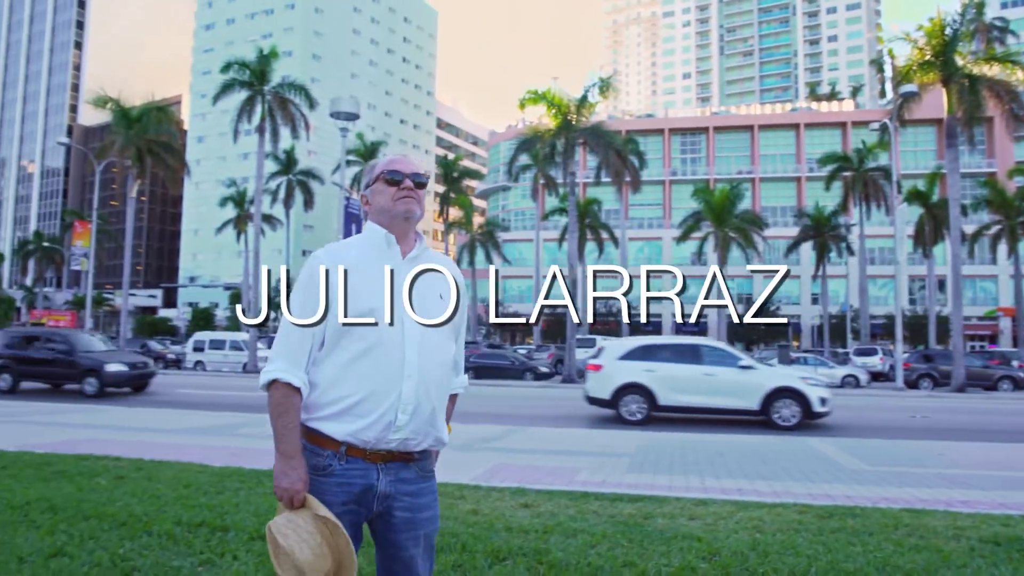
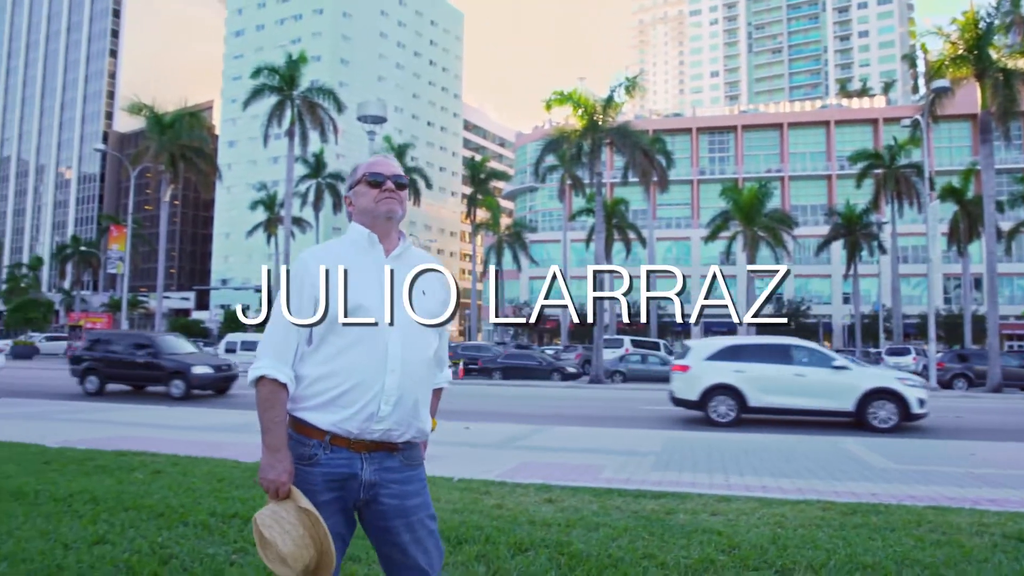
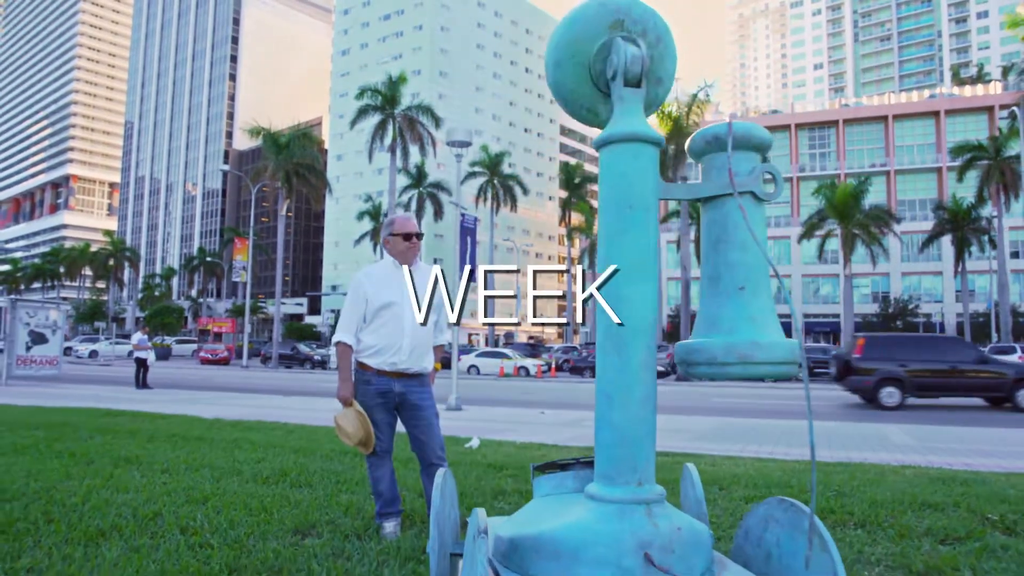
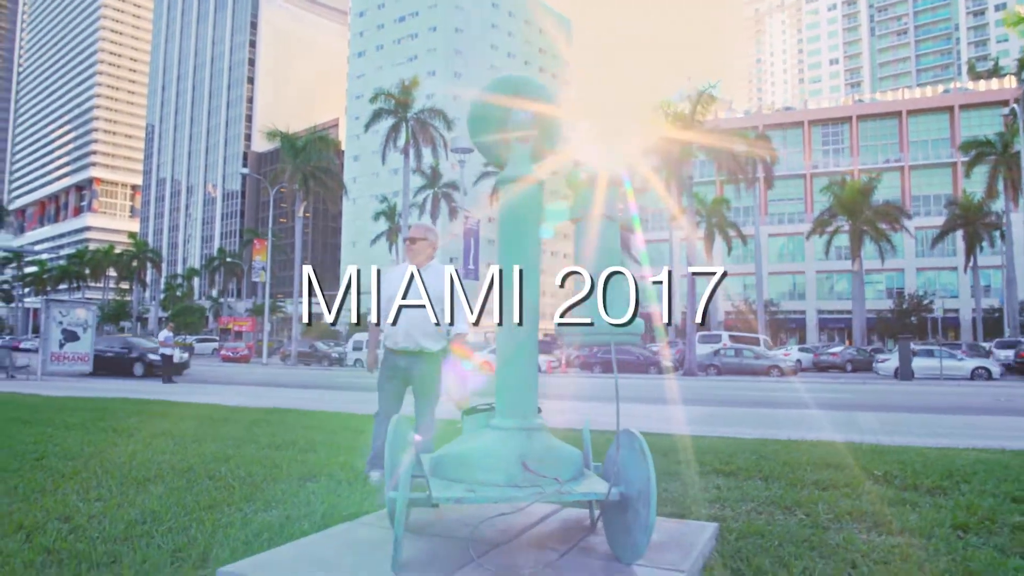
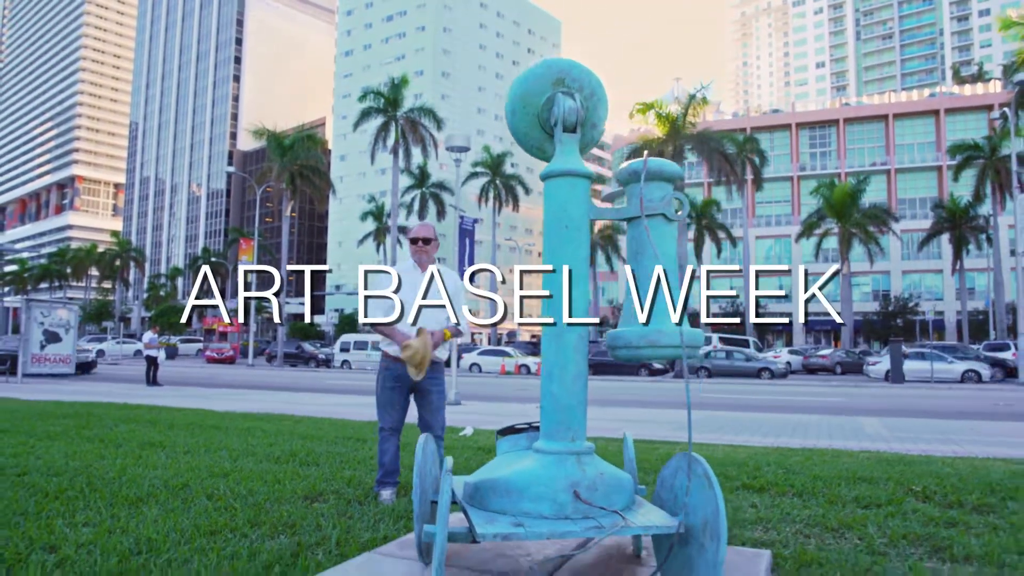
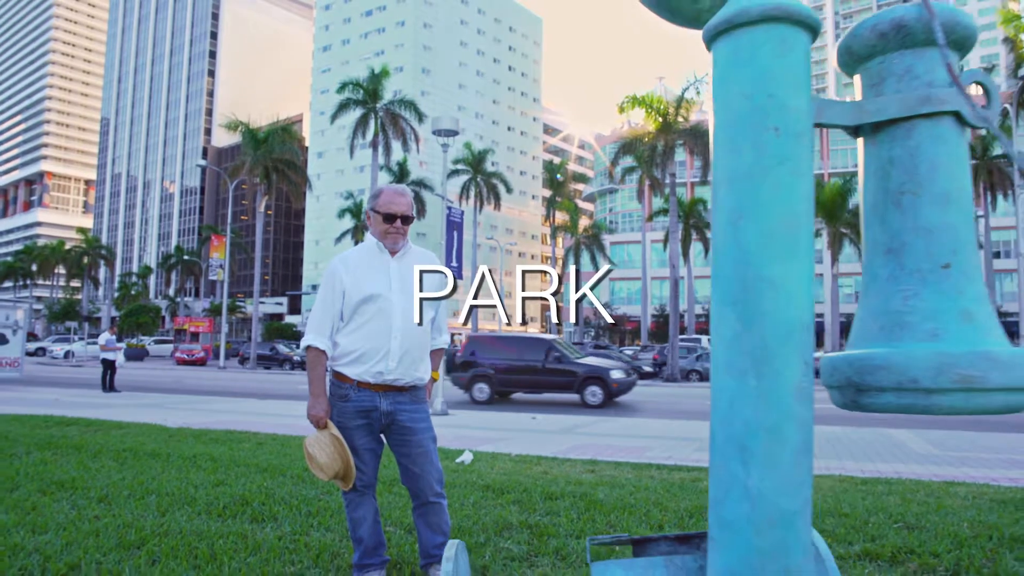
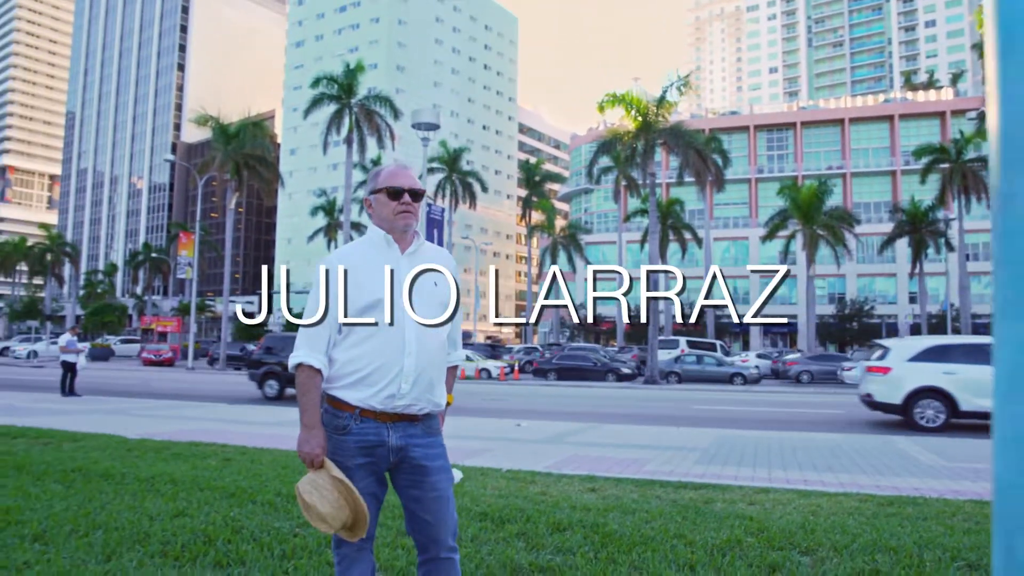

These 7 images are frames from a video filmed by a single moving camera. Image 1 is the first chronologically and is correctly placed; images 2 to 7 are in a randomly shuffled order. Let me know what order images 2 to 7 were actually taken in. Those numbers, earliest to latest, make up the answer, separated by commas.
2, 7, 6, 3, 5, 4
